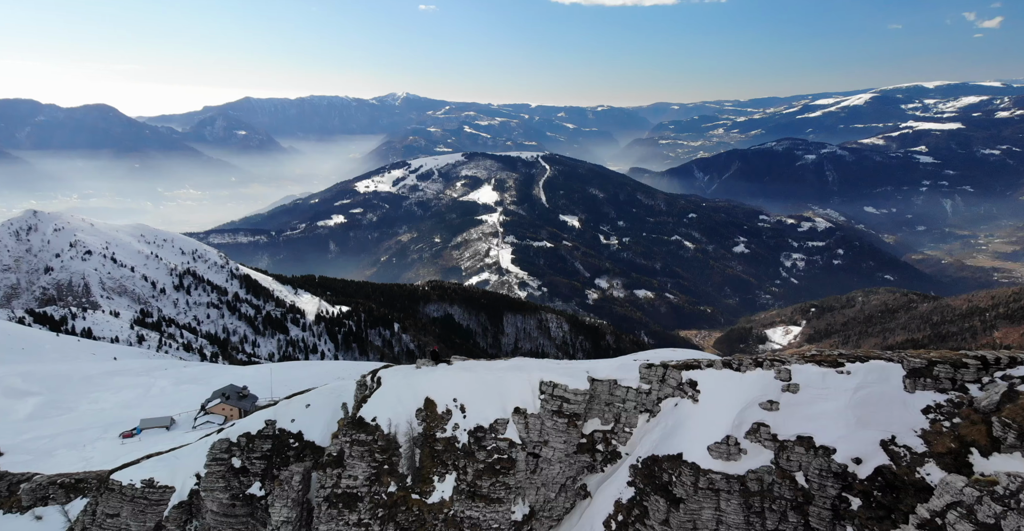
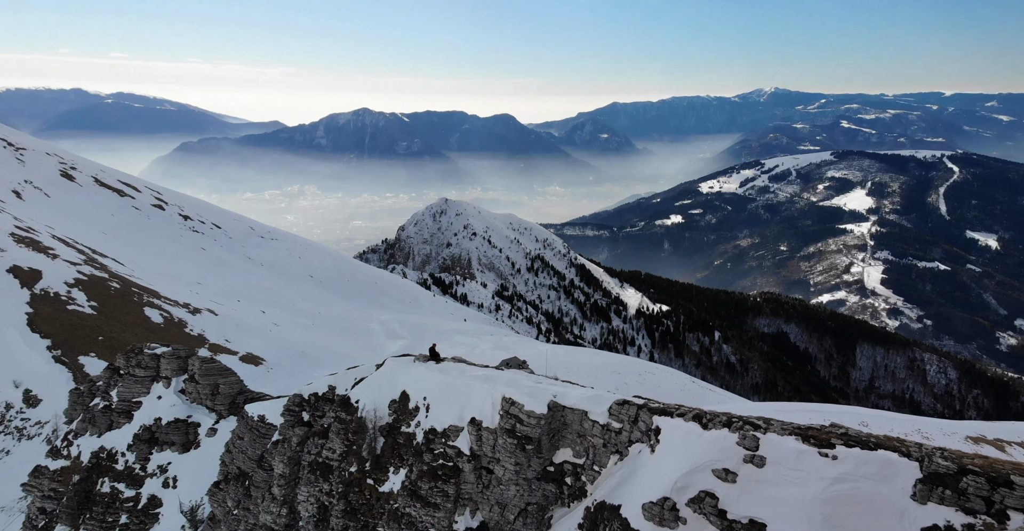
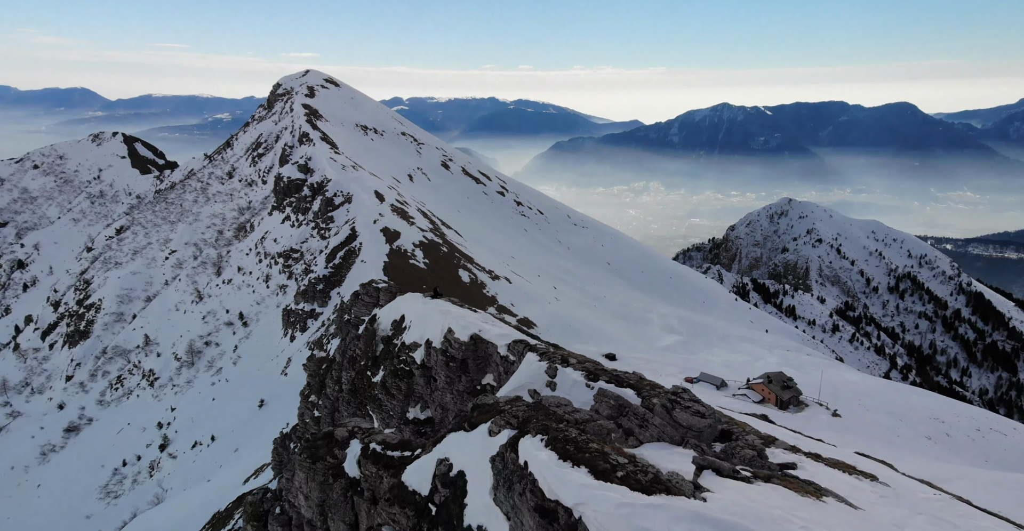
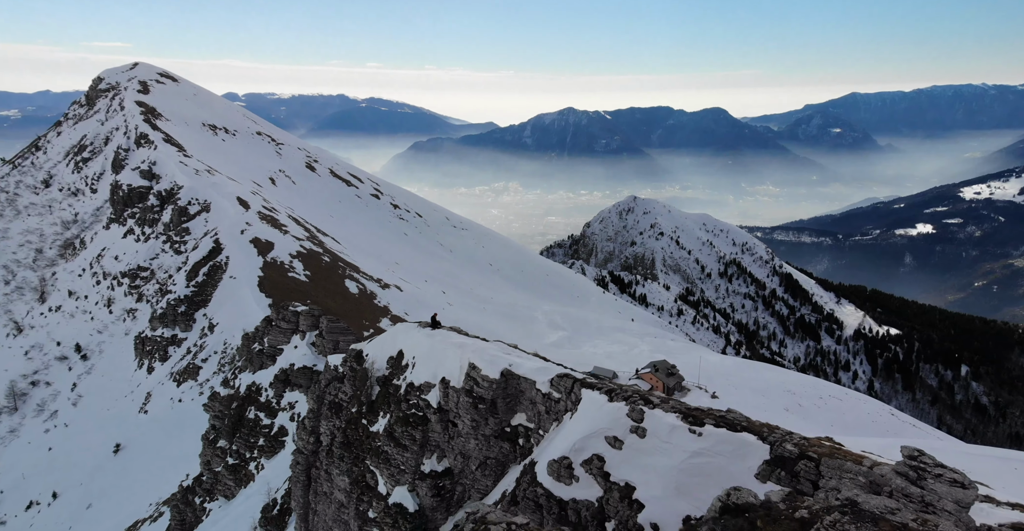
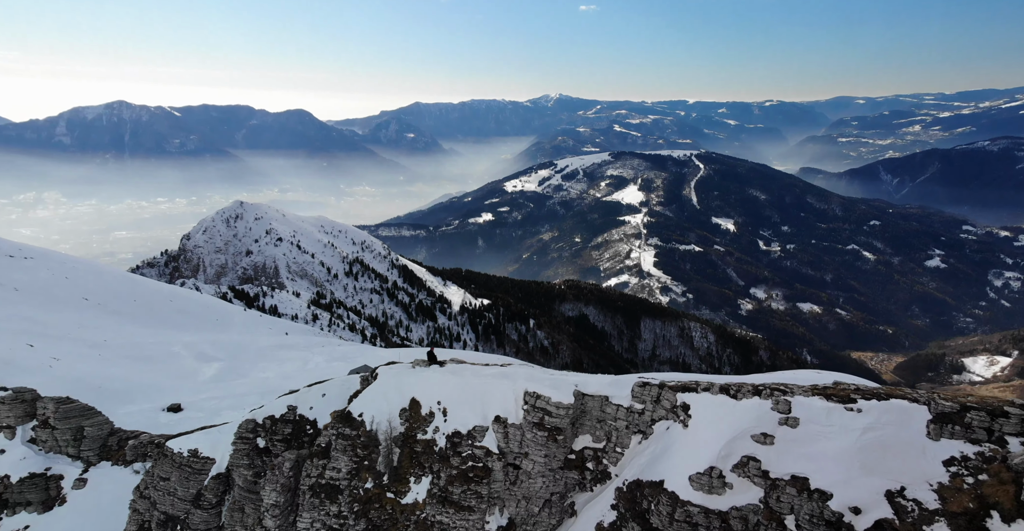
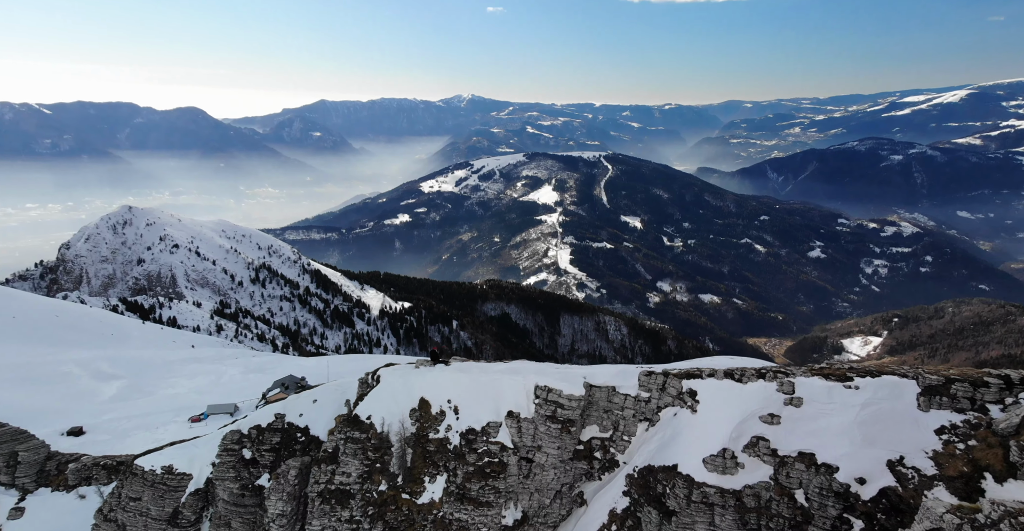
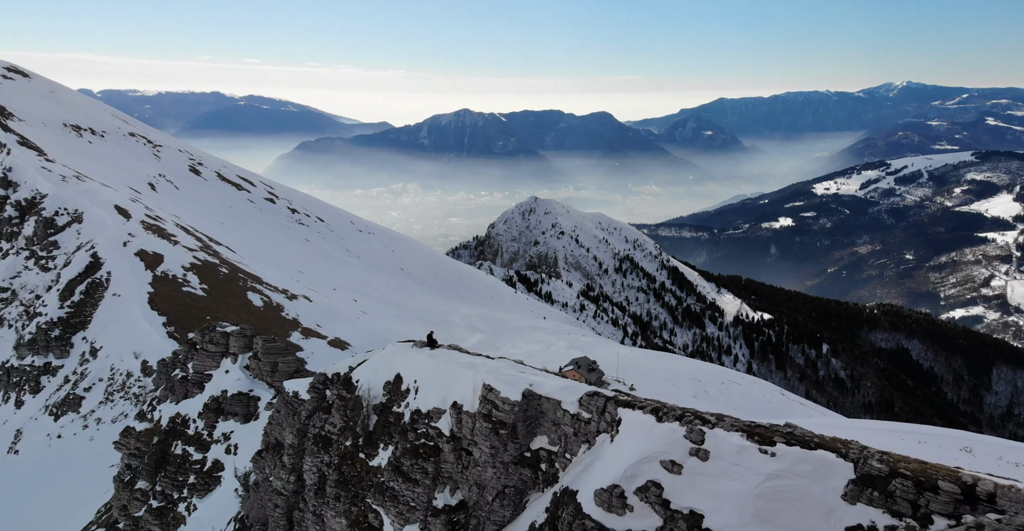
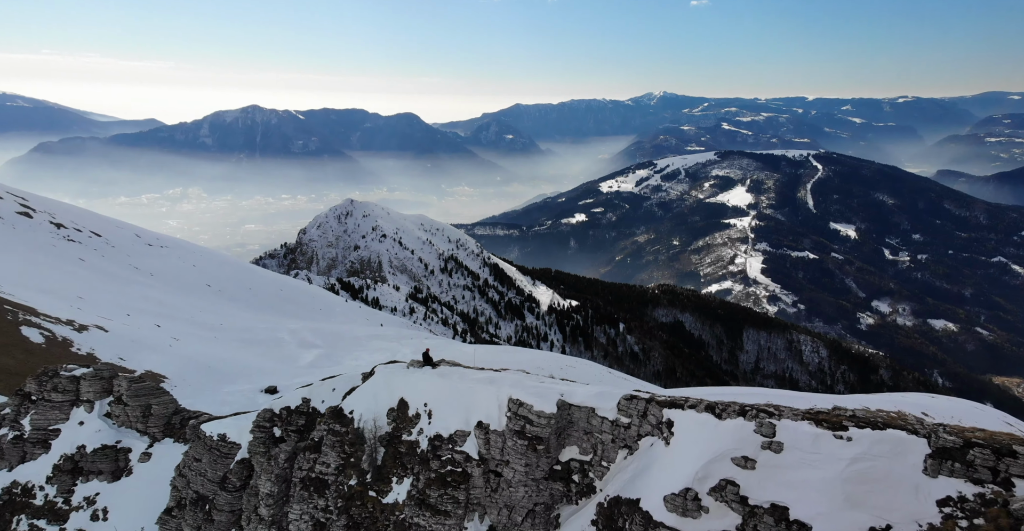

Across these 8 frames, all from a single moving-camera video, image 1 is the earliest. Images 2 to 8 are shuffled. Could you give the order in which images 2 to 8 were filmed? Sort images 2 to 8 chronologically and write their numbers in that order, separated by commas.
6, 5, 8, 2, 7, 4, 3
